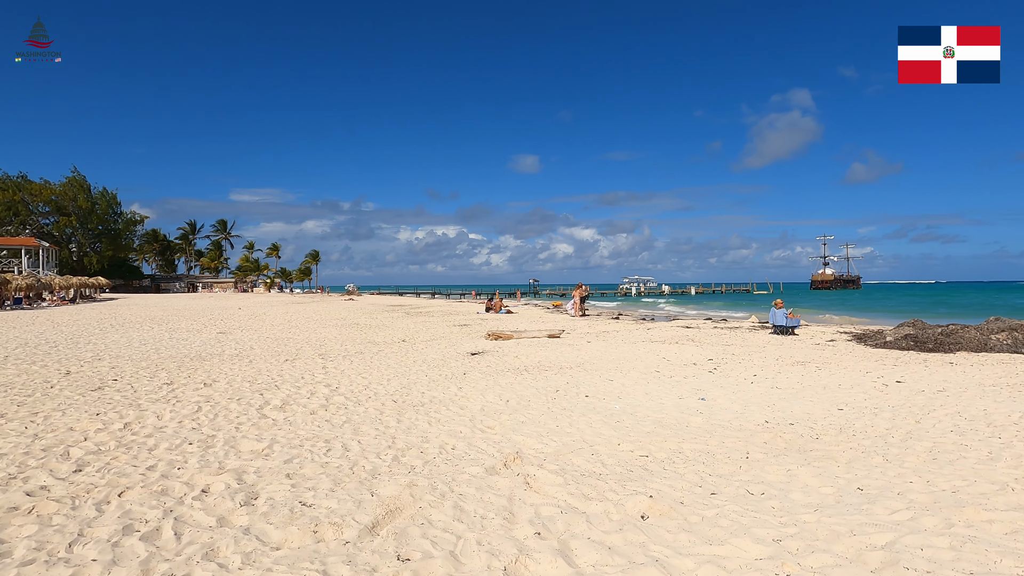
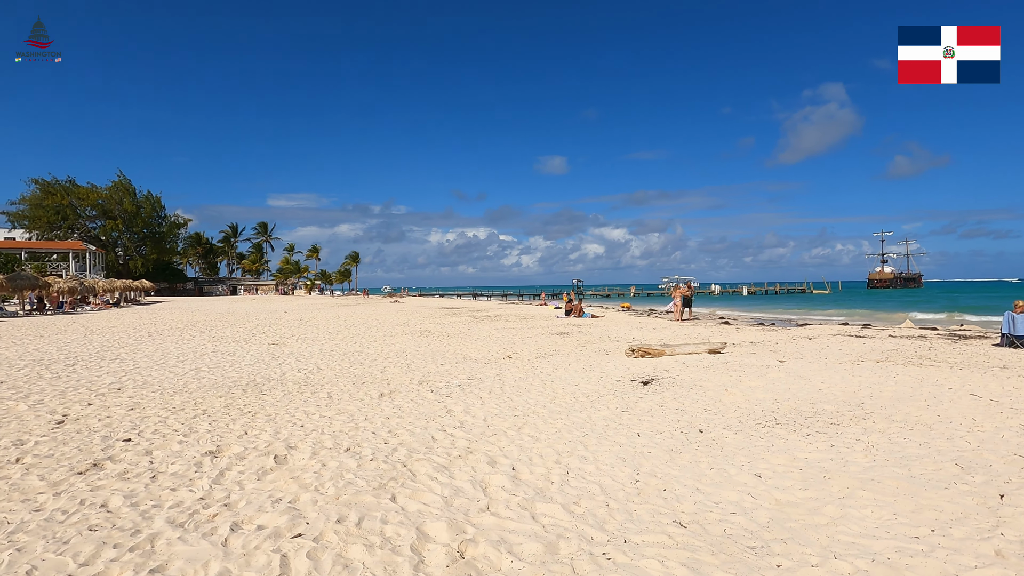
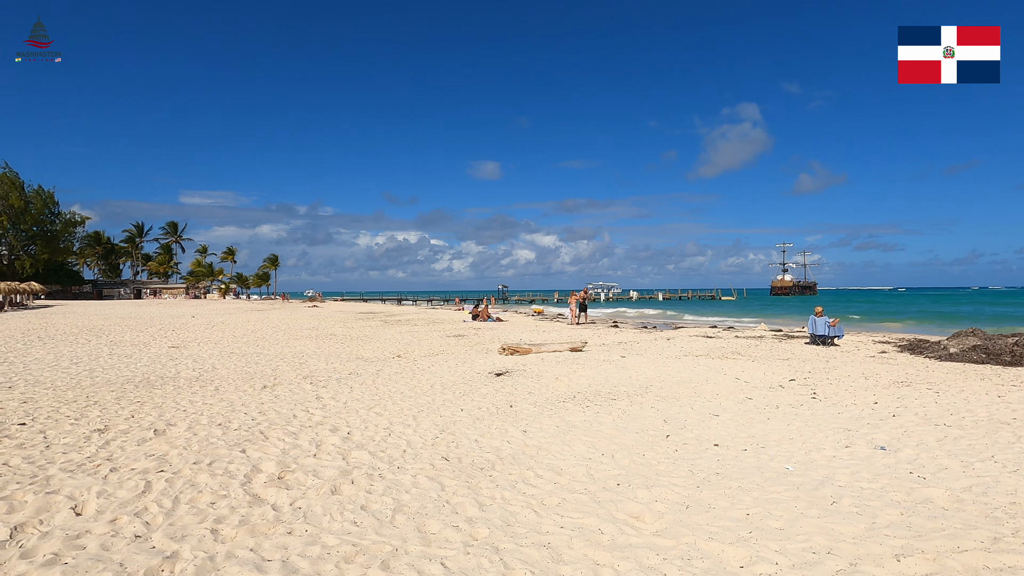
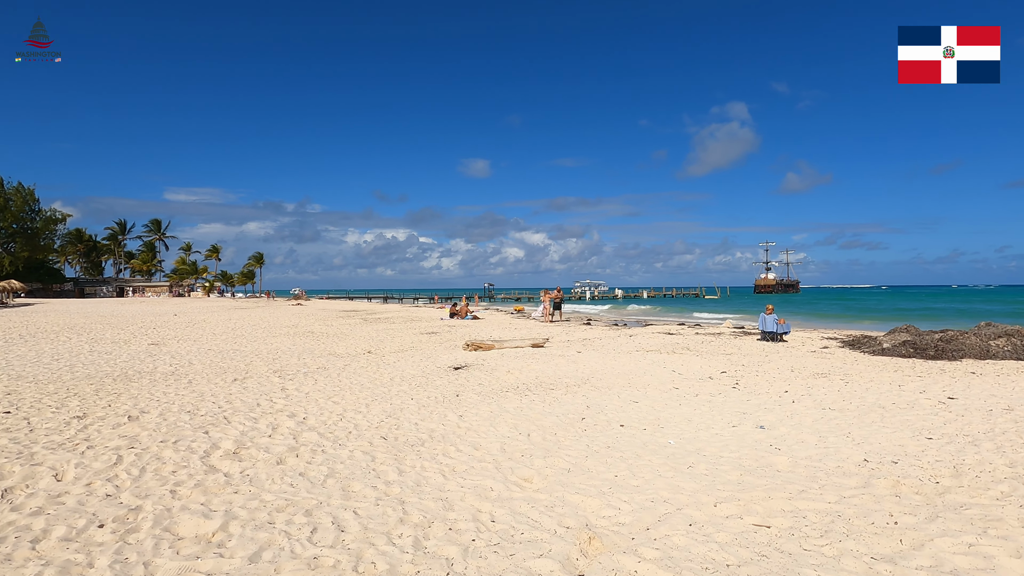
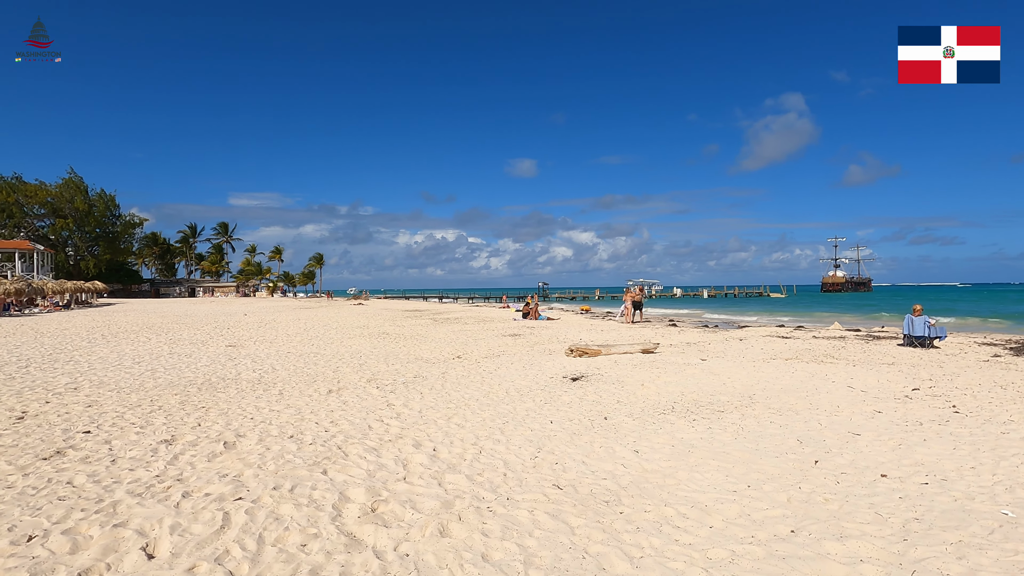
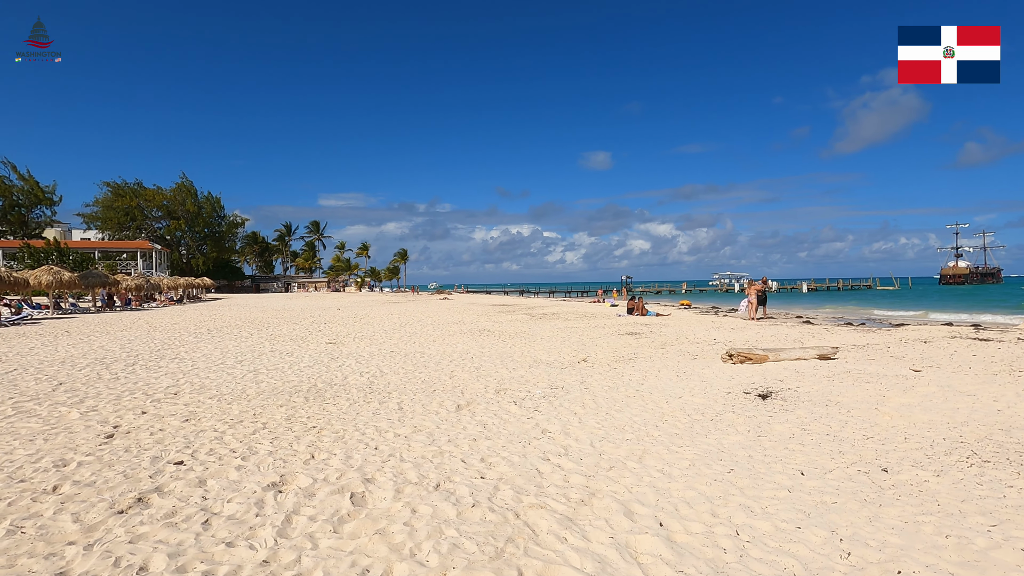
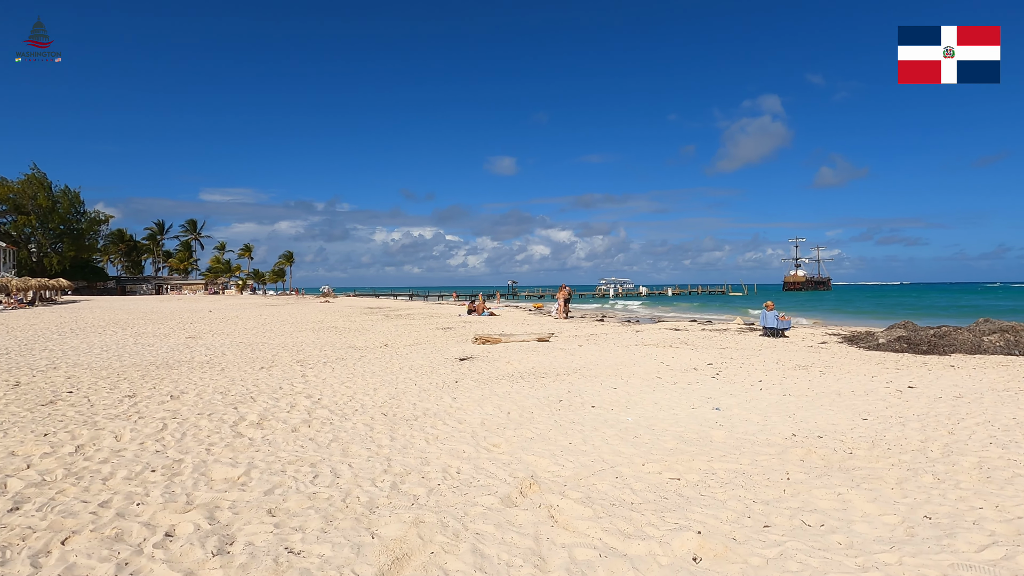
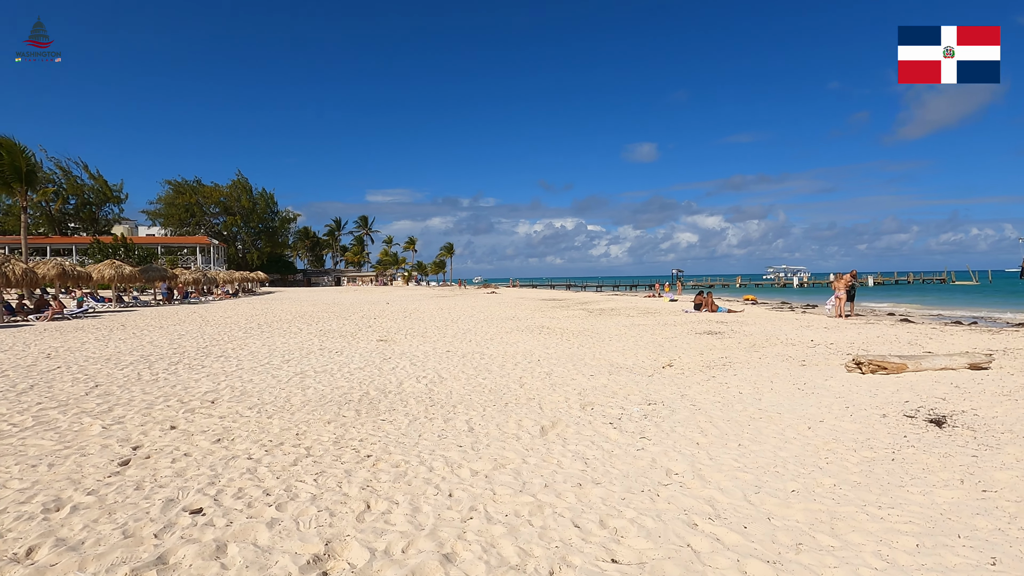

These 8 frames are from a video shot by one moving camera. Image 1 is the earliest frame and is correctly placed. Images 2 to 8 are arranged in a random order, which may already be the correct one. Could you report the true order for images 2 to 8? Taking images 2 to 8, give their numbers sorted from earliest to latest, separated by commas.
7, 4, 3, 5, 2, 6, 8
